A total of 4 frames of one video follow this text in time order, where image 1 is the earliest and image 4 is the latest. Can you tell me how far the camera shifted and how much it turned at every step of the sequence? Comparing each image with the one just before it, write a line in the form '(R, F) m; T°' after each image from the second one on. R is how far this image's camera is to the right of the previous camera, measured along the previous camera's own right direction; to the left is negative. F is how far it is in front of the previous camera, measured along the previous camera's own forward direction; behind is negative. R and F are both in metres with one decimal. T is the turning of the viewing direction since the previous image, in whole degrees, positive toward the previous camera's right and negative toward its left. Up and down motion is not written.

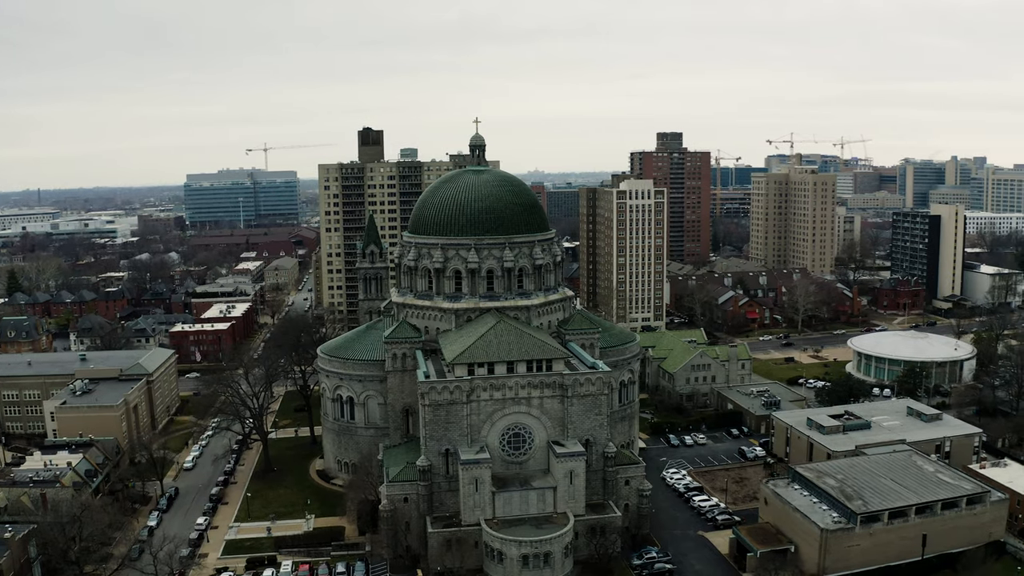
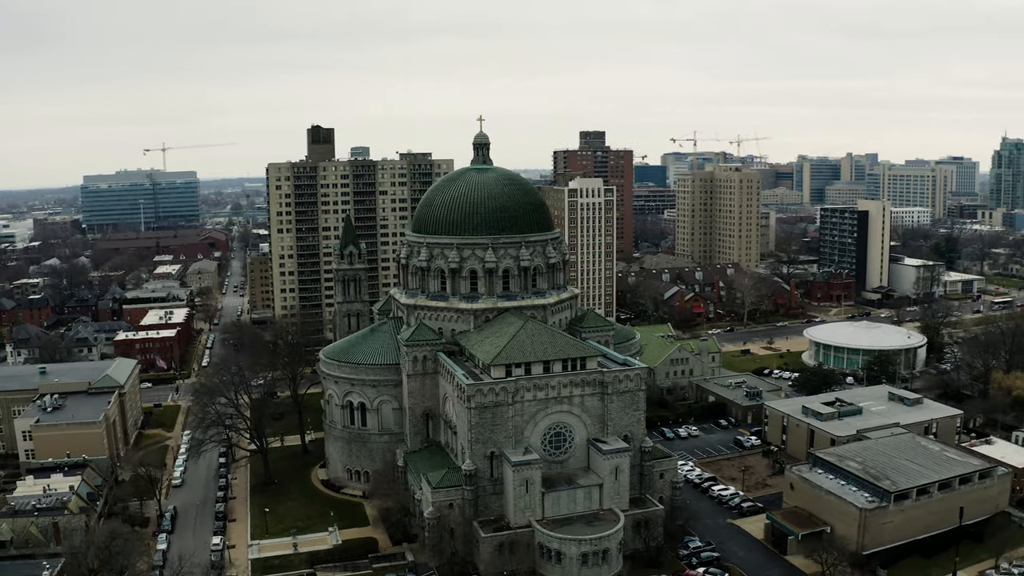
(-9.4, +1.1) m; +8°
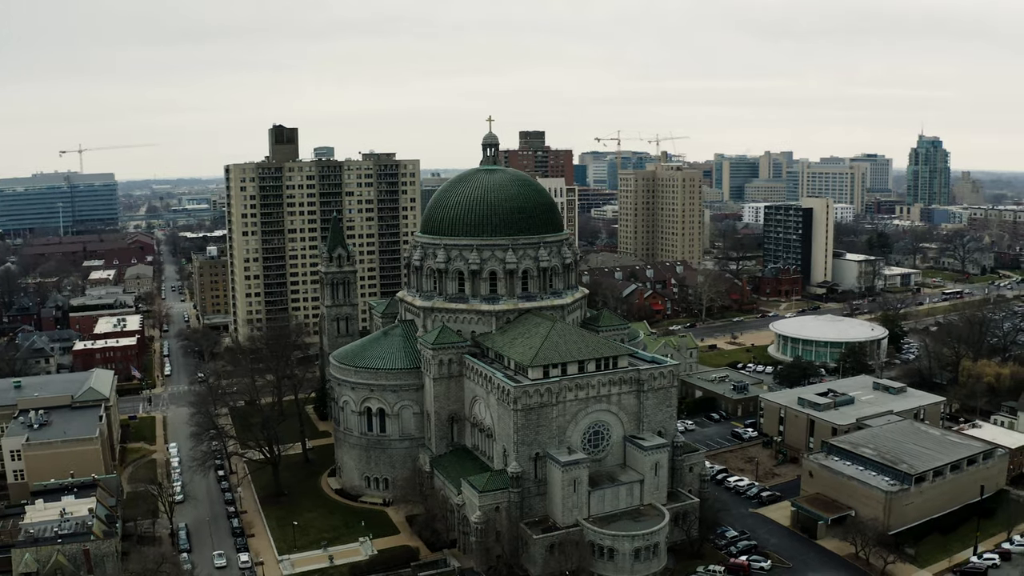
(-8.1, +0.4) m; +6°
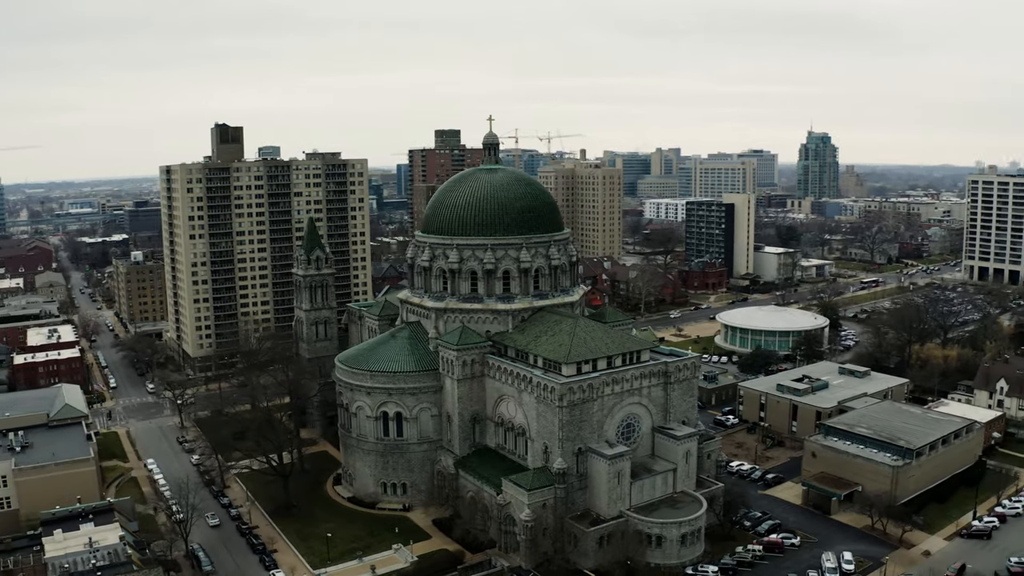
(-9.8, +0.2) m; +8°
